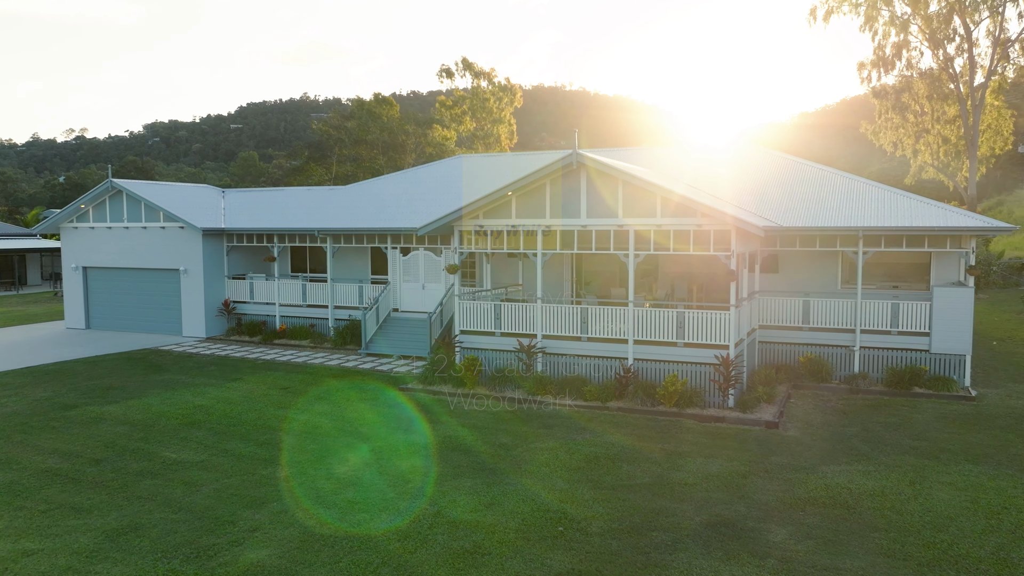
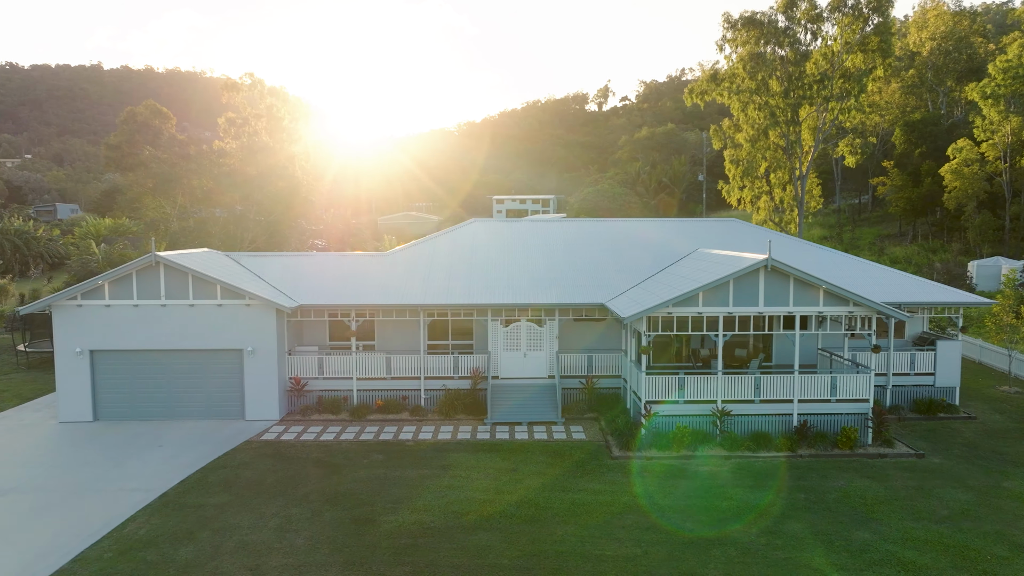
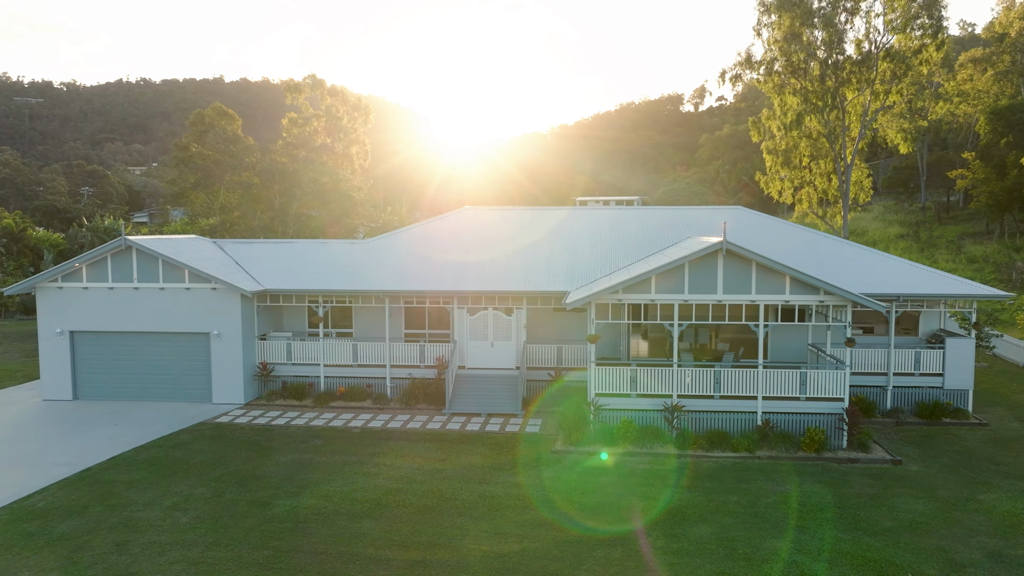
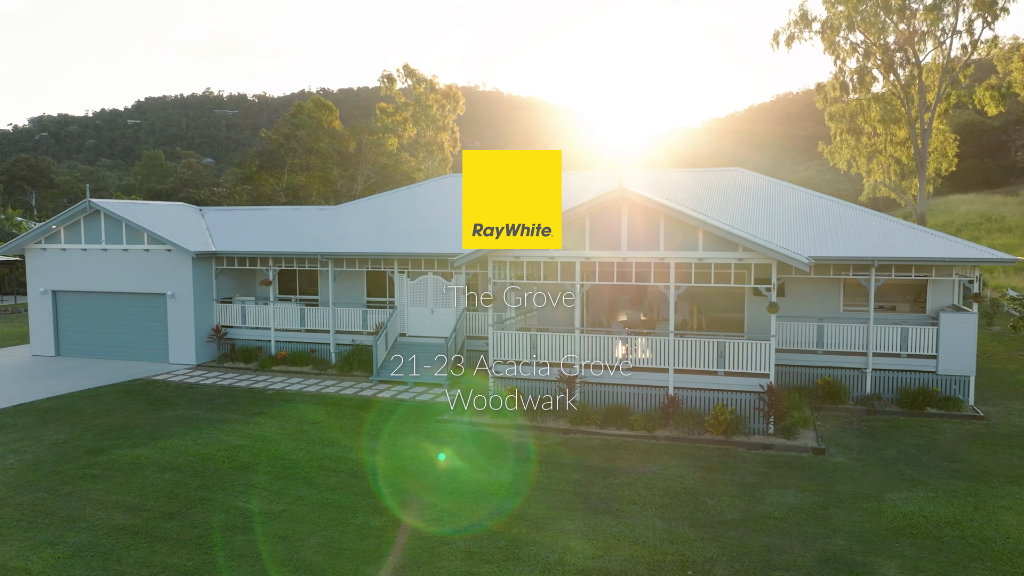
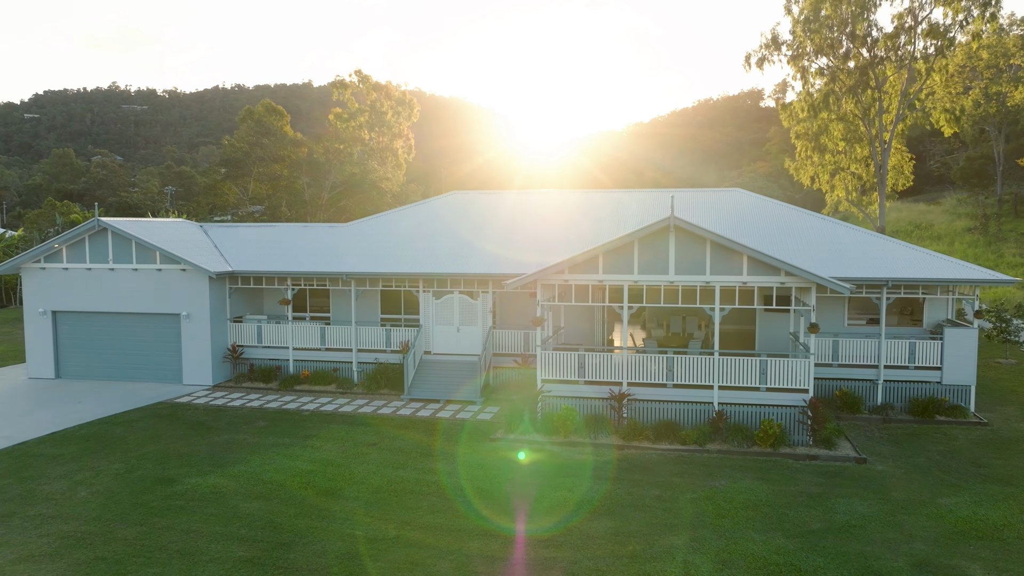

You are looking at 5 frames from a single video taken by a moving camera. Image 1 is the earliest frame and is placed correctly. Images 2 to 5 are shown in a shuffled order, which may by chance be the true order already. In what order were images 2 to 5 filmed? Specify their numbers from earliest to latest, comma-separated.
4, 5, 3, 2
